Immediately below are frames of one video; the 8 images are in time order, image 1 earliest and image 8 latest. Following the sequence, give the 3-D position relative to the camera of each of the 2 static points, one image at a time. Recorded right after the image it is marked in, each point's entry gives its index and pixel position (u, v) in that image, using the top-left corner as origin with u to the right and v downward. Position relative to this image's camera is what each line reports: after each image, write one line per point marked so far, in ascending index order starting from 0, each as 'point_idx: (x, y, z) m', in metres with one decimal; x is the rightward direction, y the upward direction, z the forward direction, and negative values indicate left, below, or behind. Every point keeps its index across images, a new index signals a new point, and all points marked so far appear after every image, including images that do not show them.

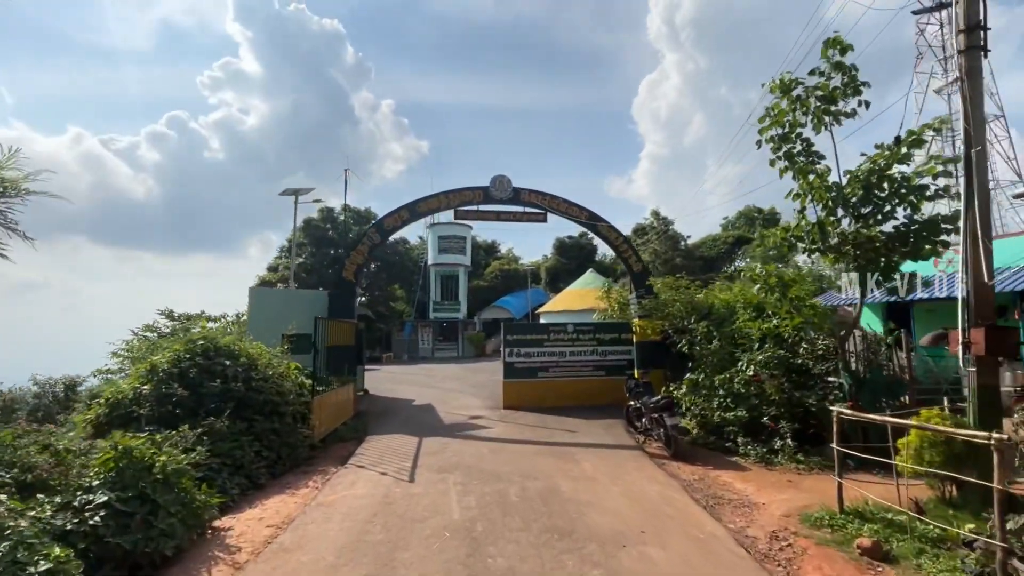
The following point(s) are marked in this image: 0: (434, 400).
0: (-2.4, -3.4, +14.6) m
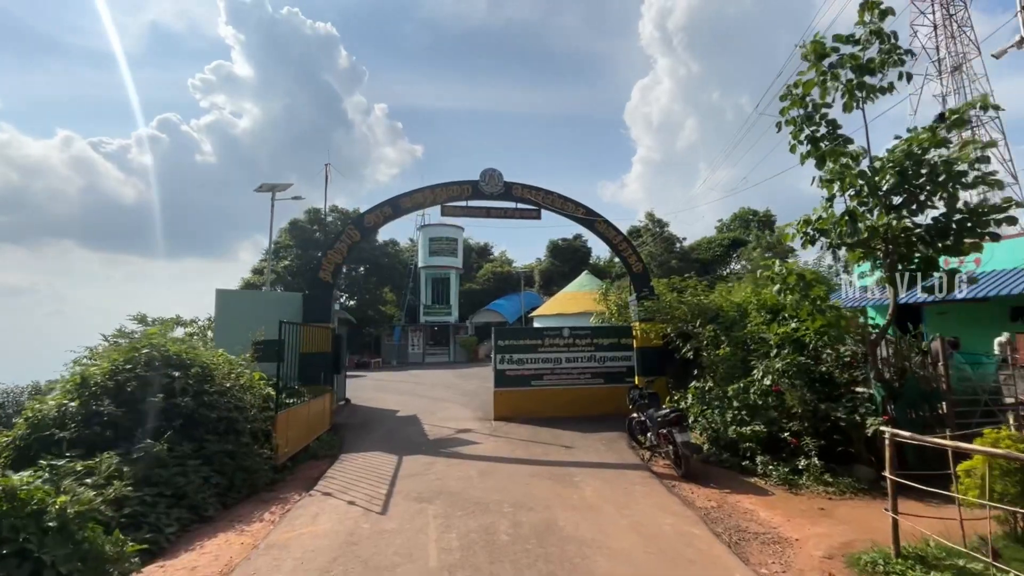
0: (-2.6, -3.4, +13.5) m
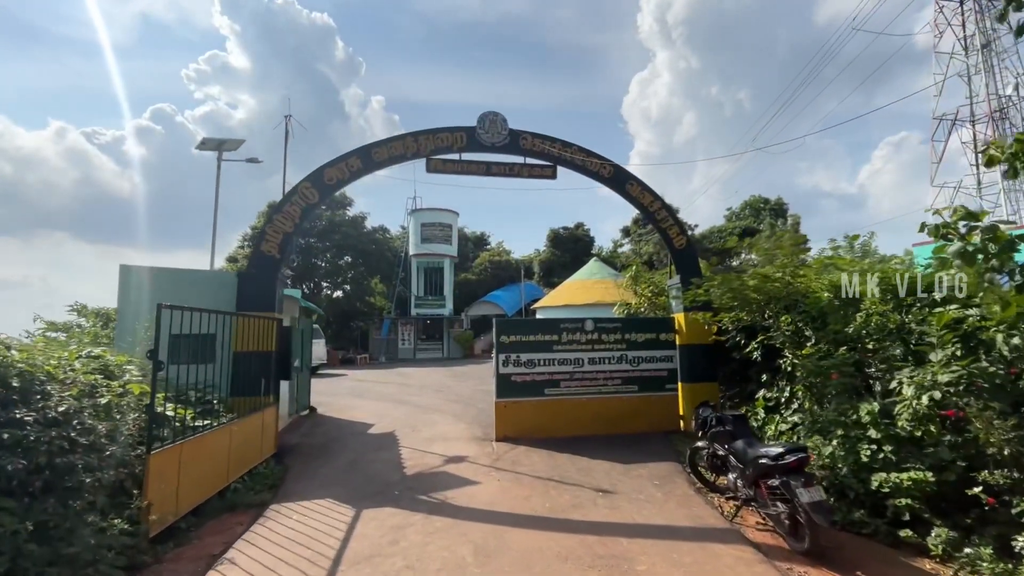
0: (-2.5, -3.0, +10.6) m
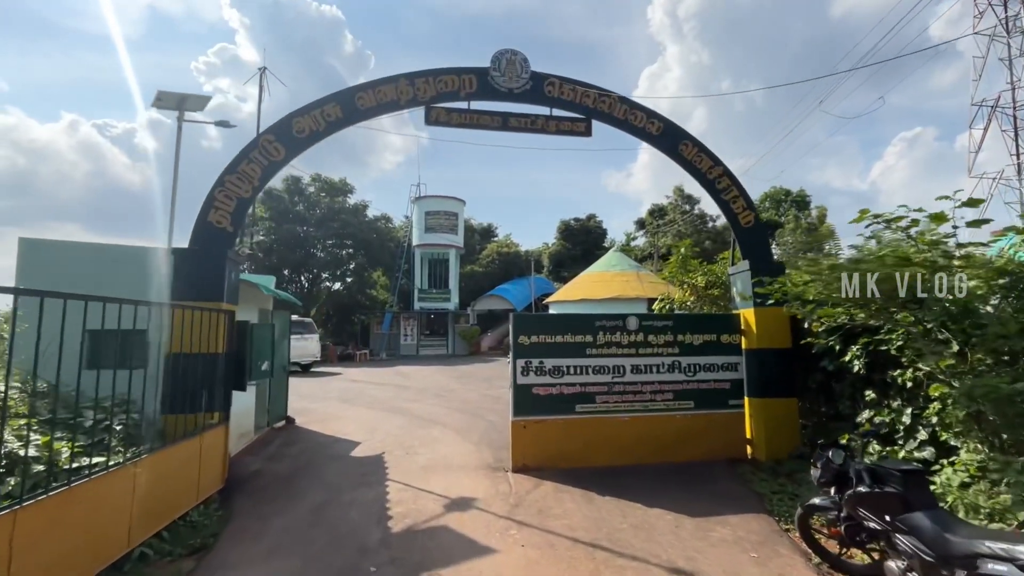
0: (-2.1, -2.8, +8.6) m
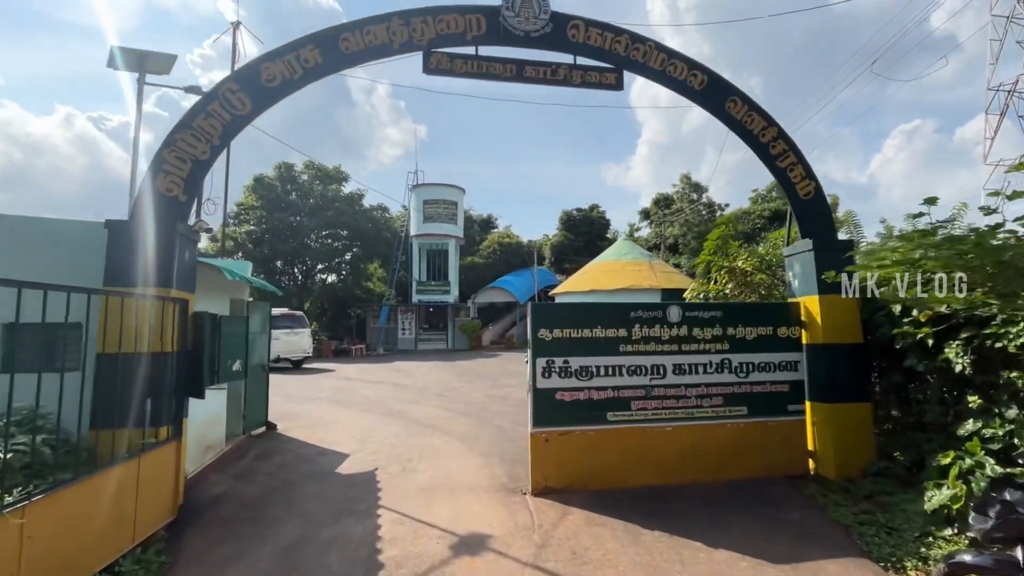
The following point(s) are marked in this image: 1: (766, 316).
0: (-1.9, -2.5, +7.3) m
1: (+3.5, -0.4, +6.5) m
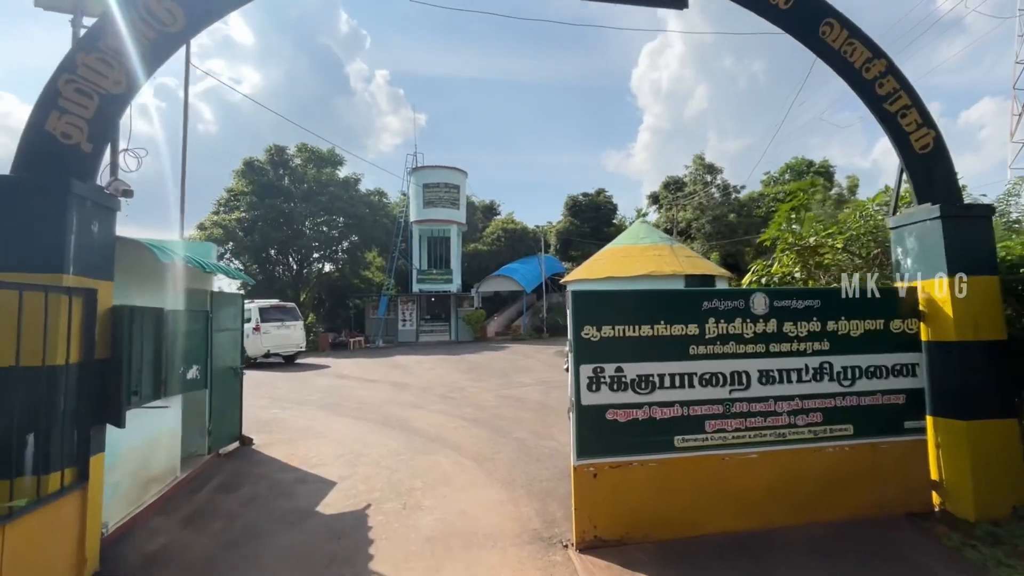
0: (-1.6, -2.4, +5.8) m
1: (+3.8, -0.2, +5.0) m
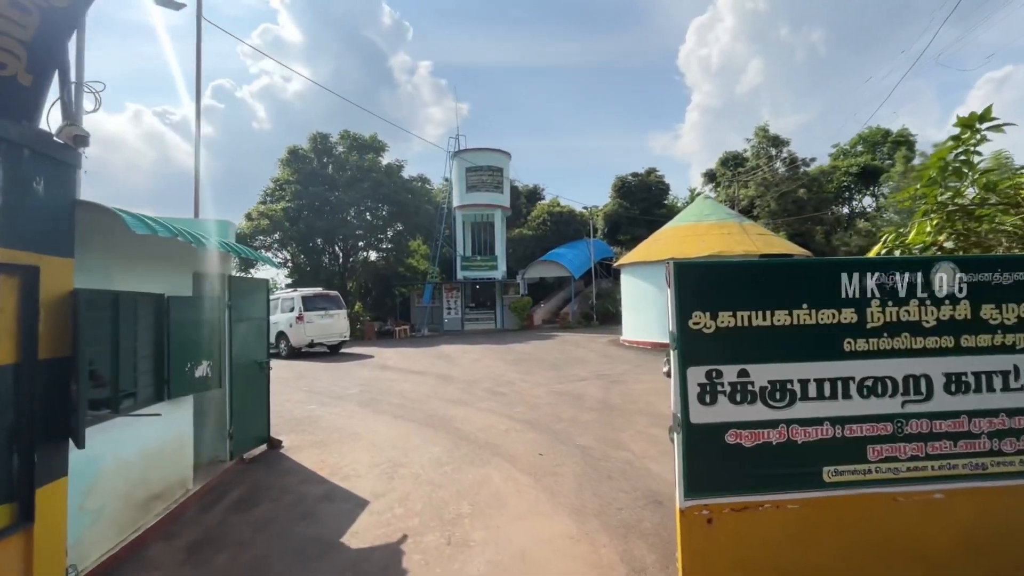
0: (-0.9, -2.2, +4.8) m
1: (+4.4, +0.1, +3.4) m
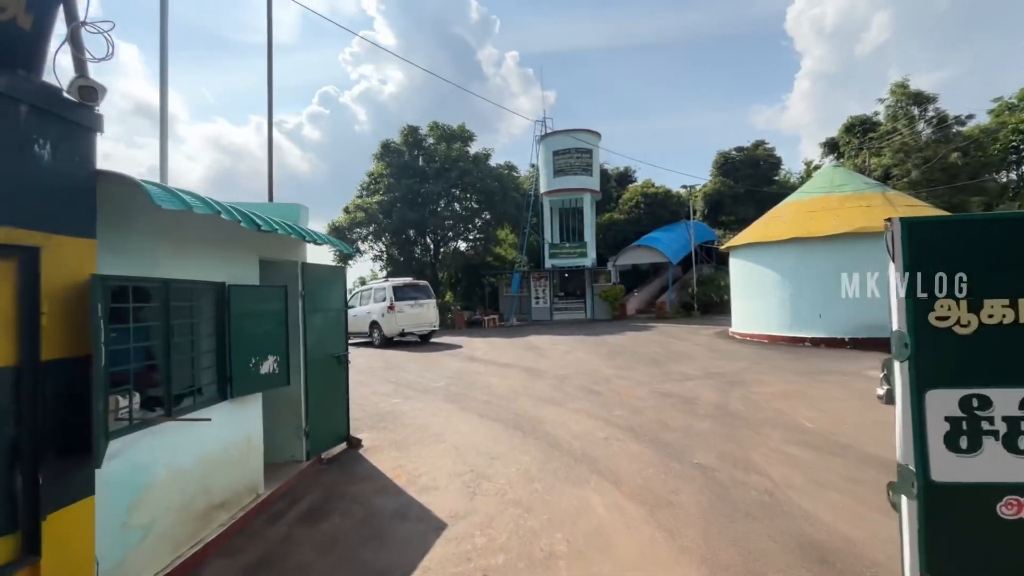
0: (0.0, -2.0, +4.0) m
1: (+4.9, +0.2, +1.6) m
